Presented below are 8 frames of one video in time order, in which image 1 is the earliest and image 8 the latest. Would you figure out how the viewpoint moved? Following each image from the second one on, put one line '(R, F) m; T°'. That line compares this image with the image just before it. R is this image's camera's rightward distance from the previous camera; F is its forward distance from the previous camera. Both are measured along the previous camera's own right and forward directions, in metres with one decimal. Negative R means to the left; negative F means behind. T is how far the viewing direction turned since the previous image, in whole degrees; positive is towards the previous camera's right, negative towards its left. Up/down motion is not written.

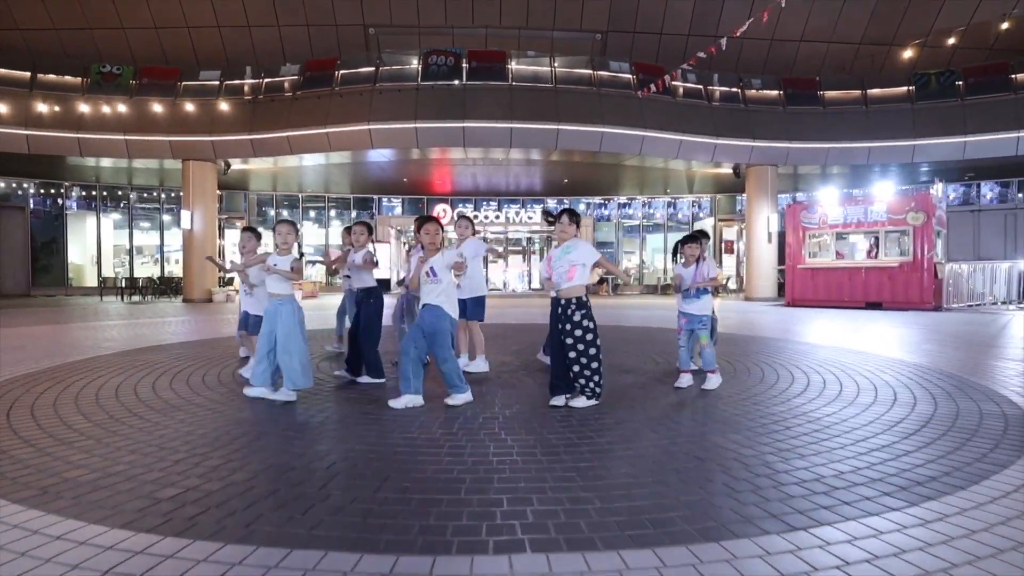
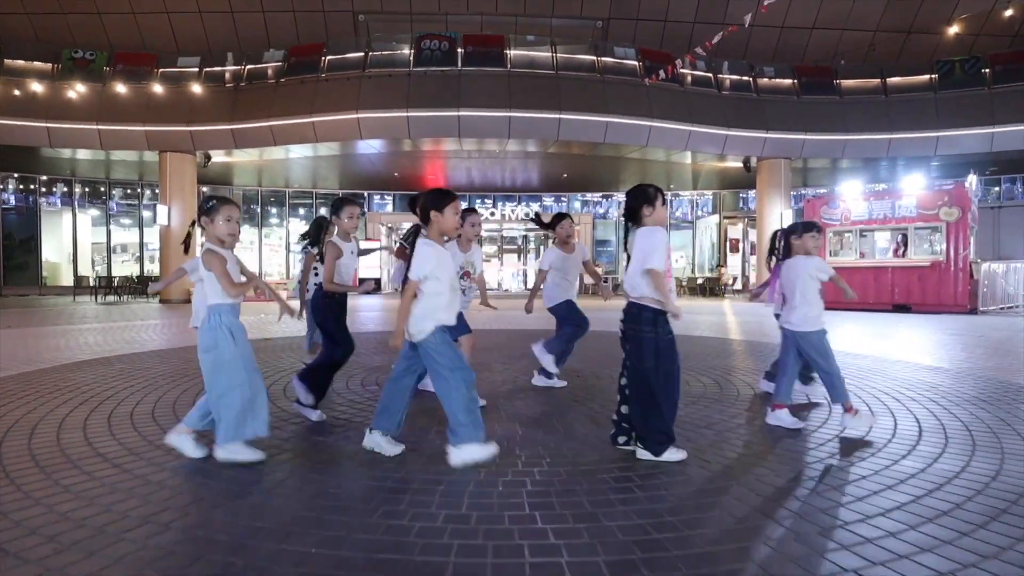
(-0.2, +1.1) m; +1°
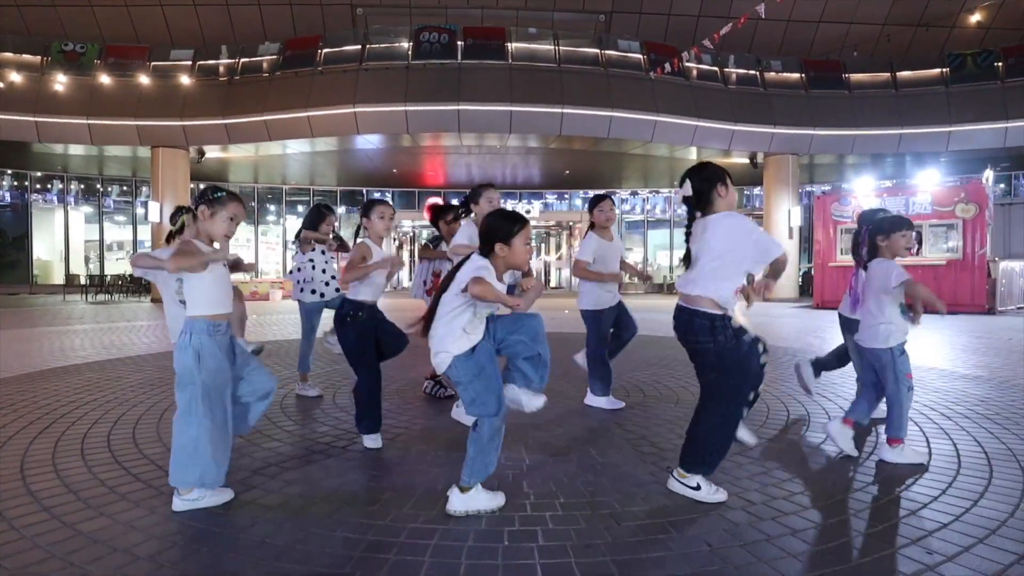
(0.0, +0.4) m; 0°
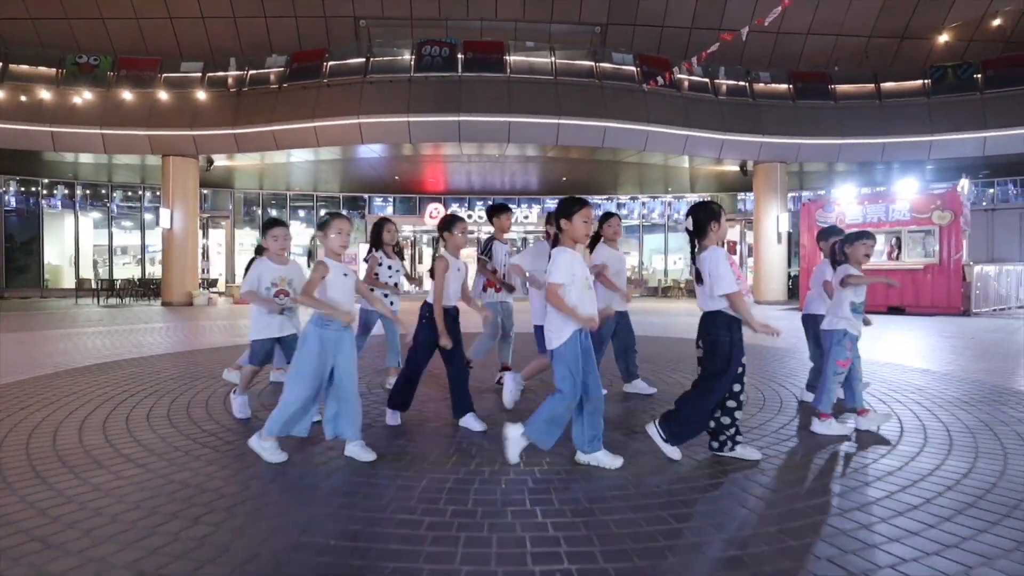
(0.0, -0.6) m; 0°
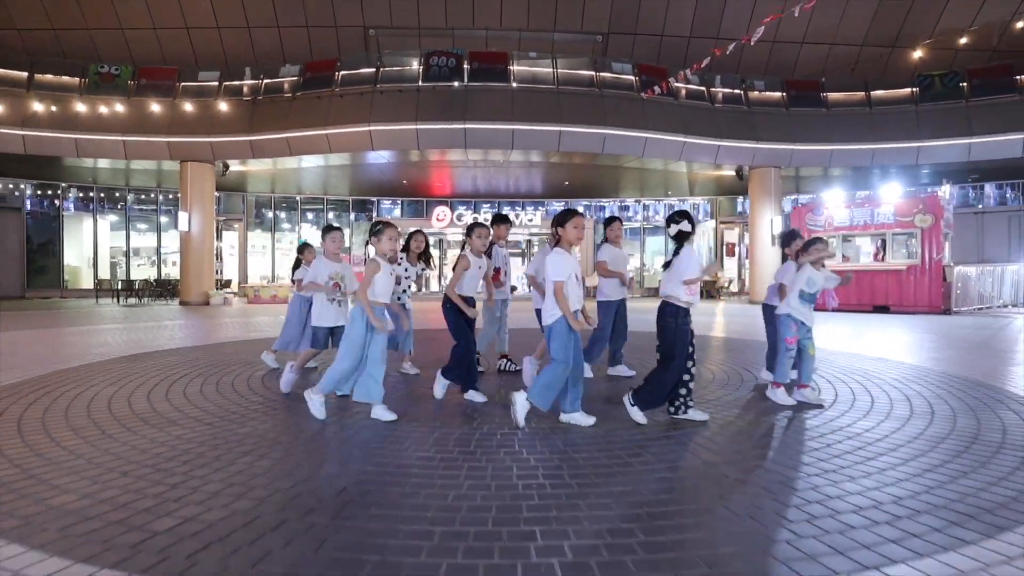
(+0.1, -0.7) m; -1°
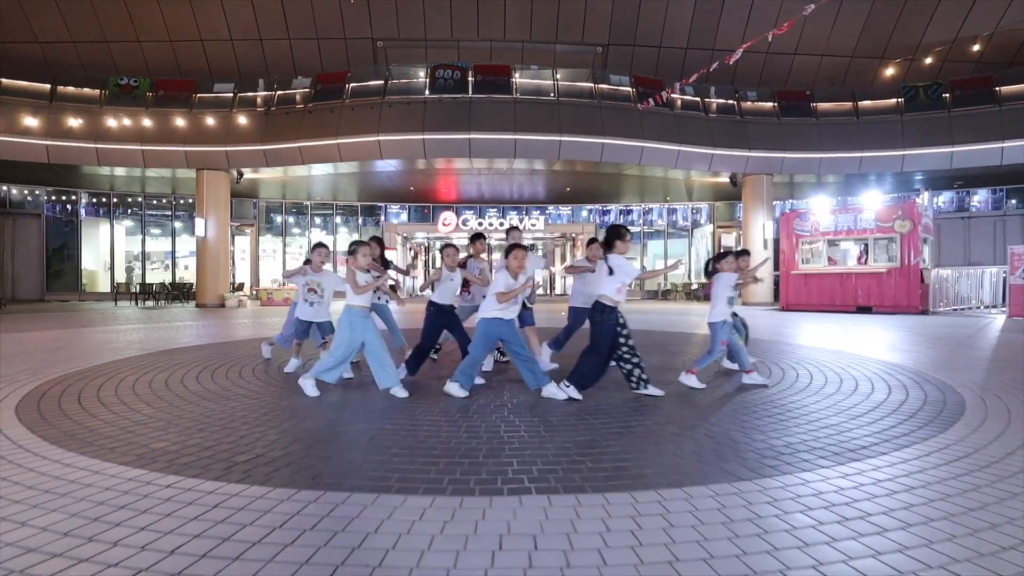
(+0.1, -0.8) m; -1°
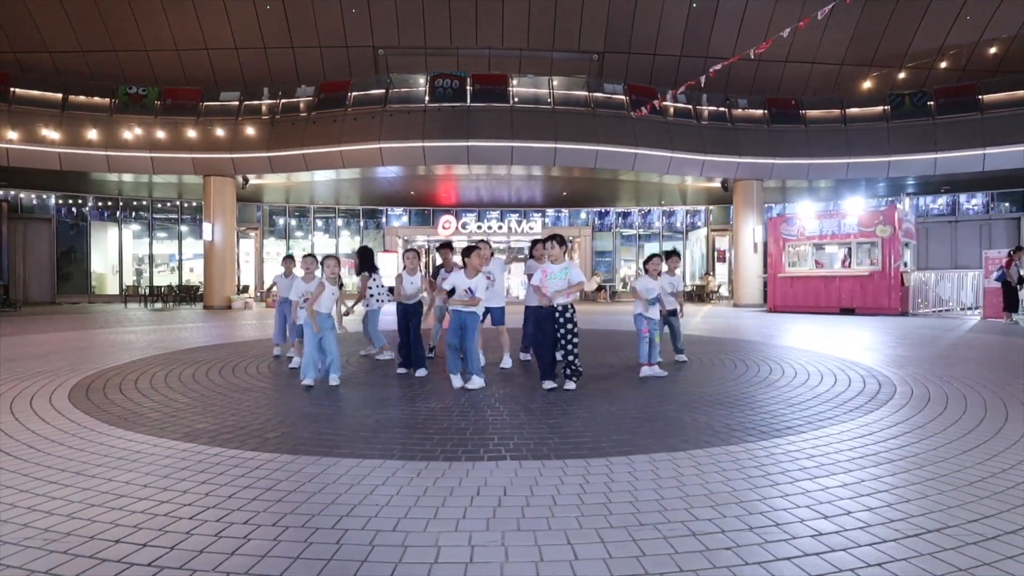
(+0.1, -0.6) m; 0°
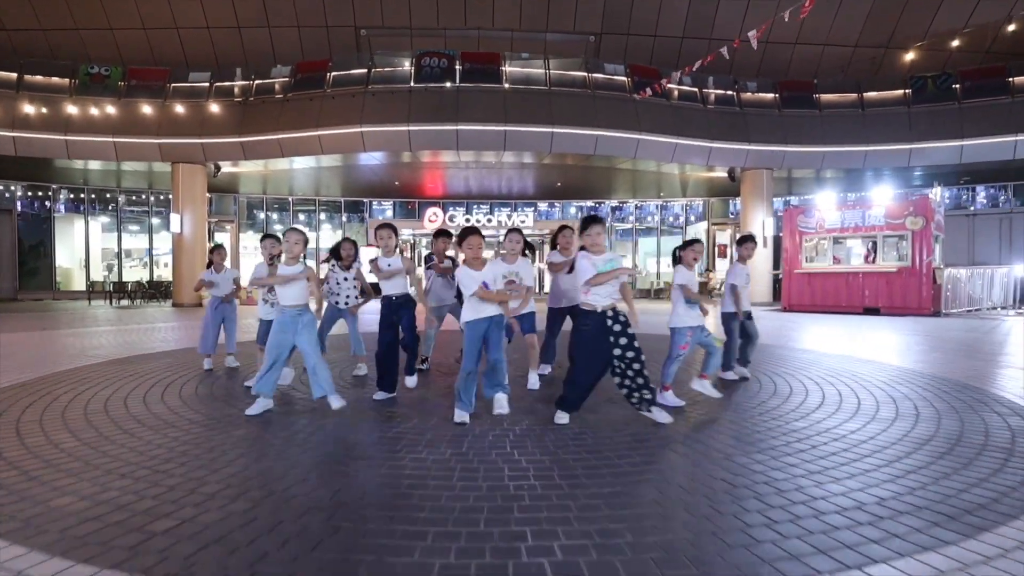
(-0.2, +1.4) m; +1°
